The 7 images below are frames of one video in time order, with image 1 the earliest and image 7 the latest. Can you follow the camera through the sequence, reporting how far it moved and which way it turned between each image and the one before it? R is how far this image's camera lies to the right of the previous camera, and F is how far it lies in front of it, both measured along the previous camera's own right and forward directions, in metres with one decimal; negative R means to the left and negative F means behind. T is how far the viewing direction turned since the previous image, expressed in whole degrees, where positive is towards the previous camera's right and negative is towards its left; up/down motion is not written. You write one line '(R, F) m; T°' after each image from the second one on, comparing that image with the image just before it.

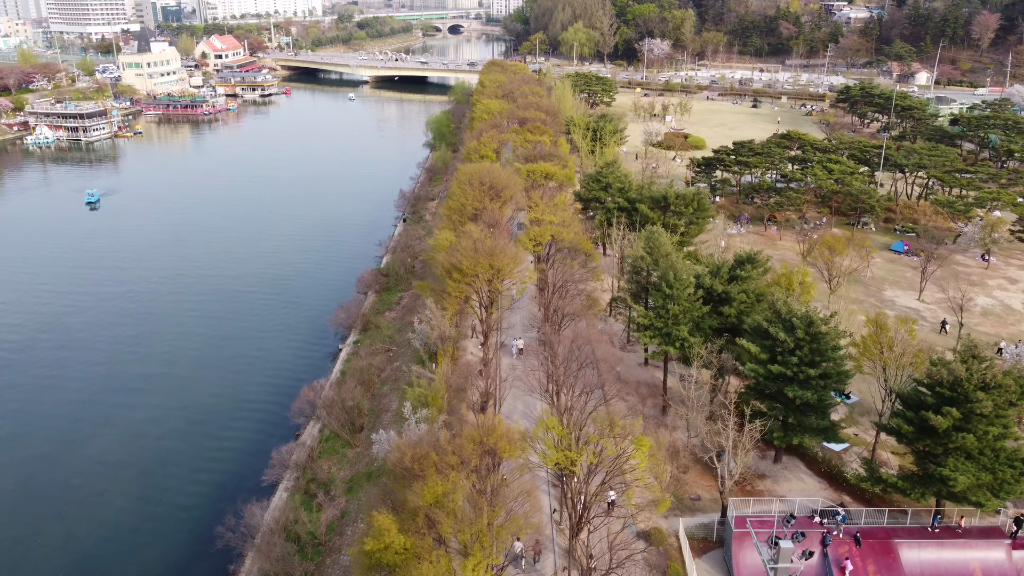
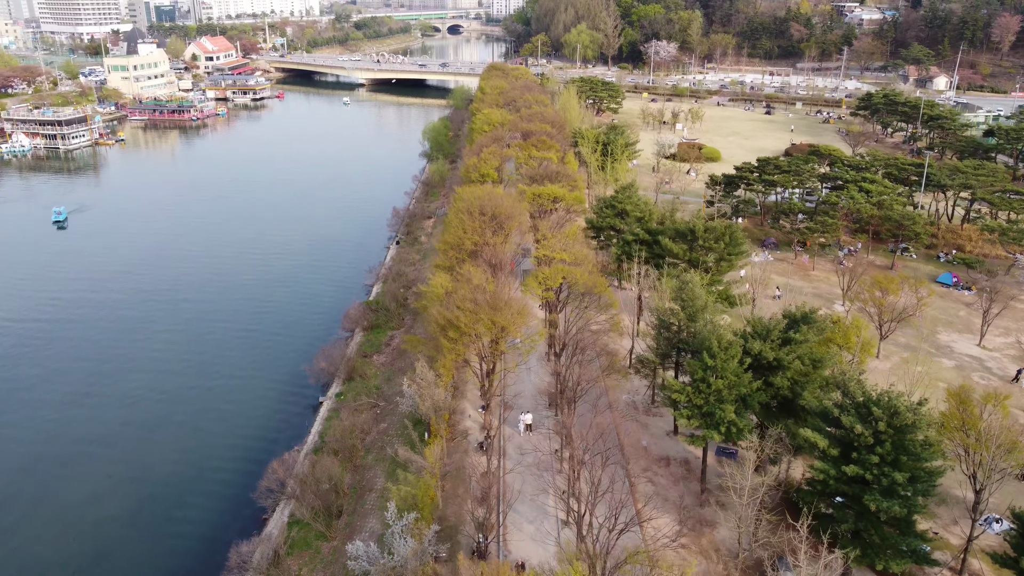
(-0.1, +2.7) m; 0°
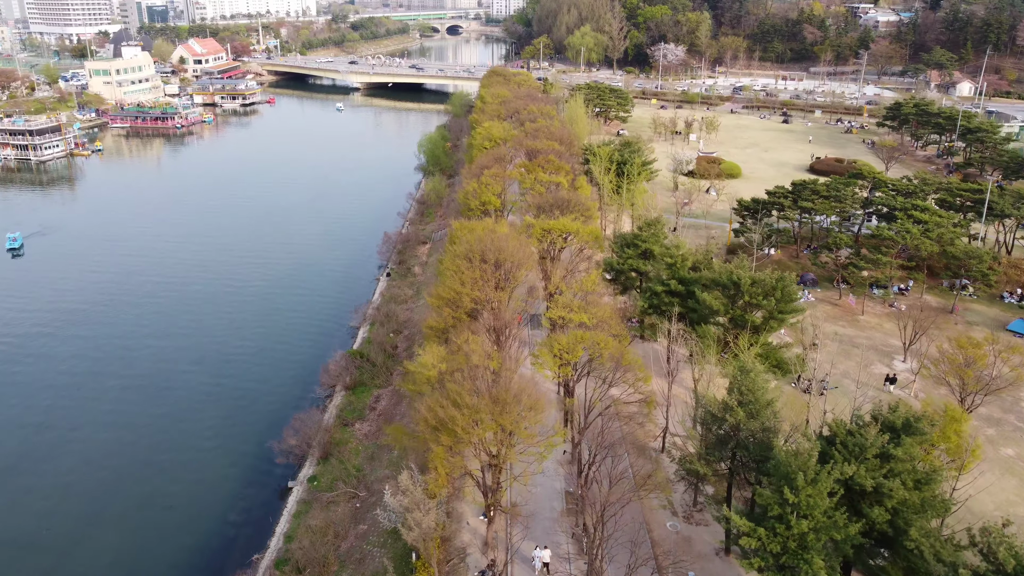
(-0.2, +3.2) m; 0°
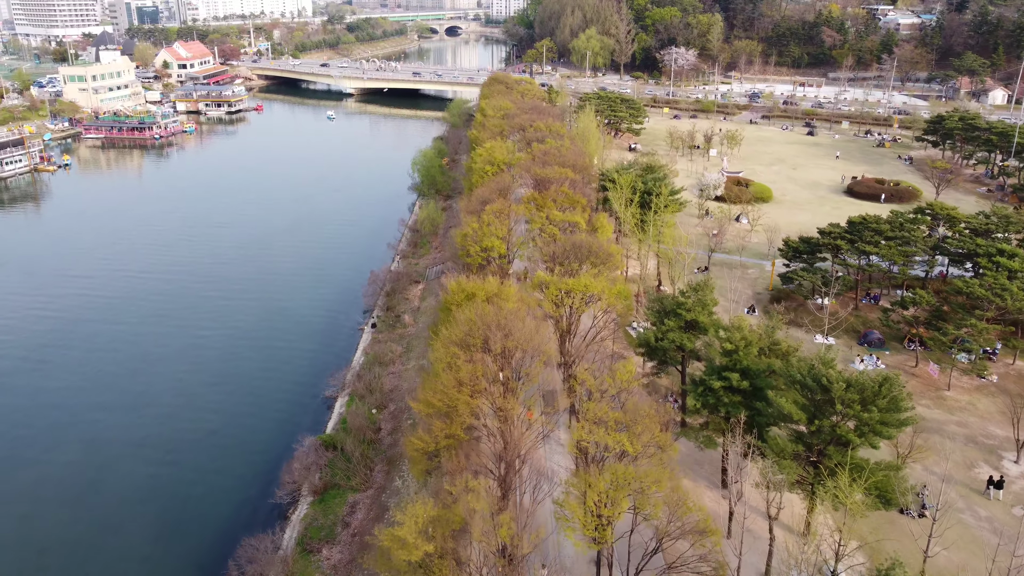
(-0.2, +3.9) m; 0°
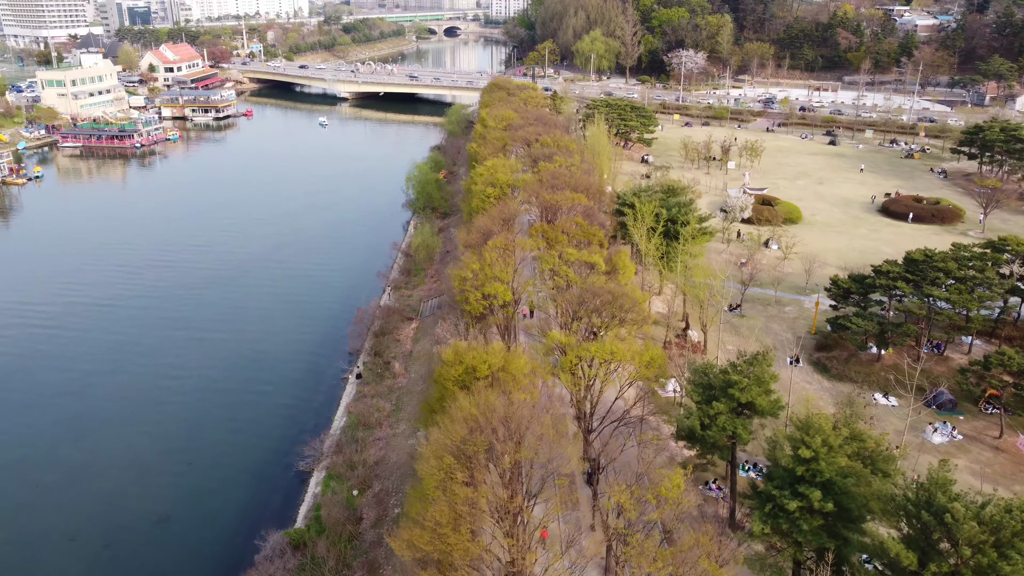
(-0.2, +3.0) m; 0°
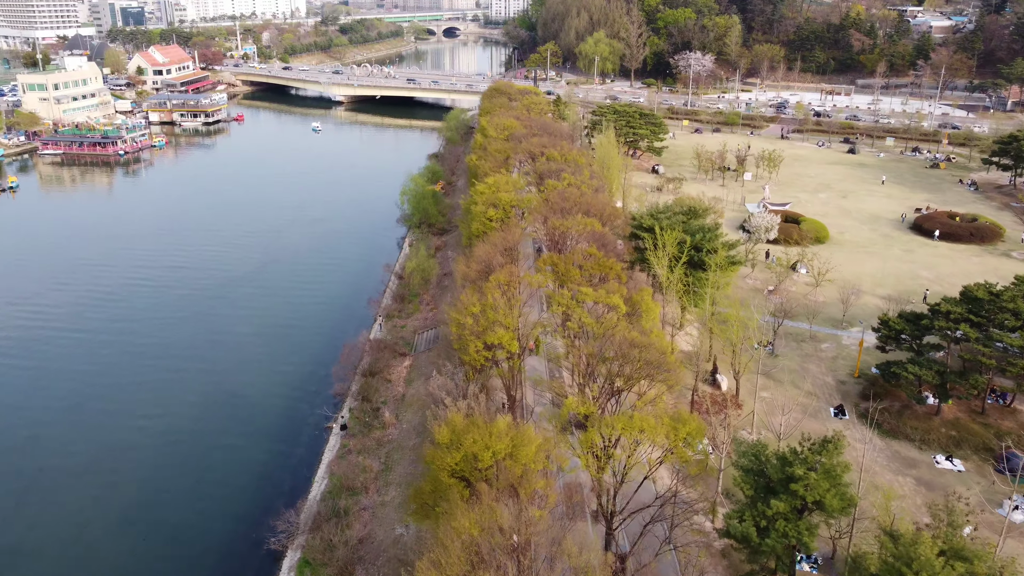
(-0.1, +2.3) m; 0°
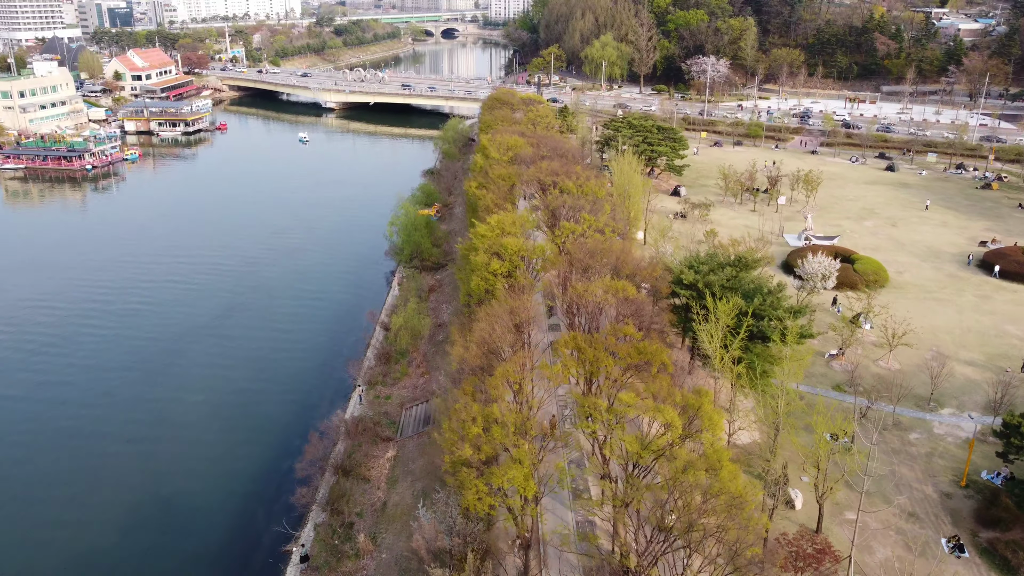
(-0.2, +4.1) m; 0°
